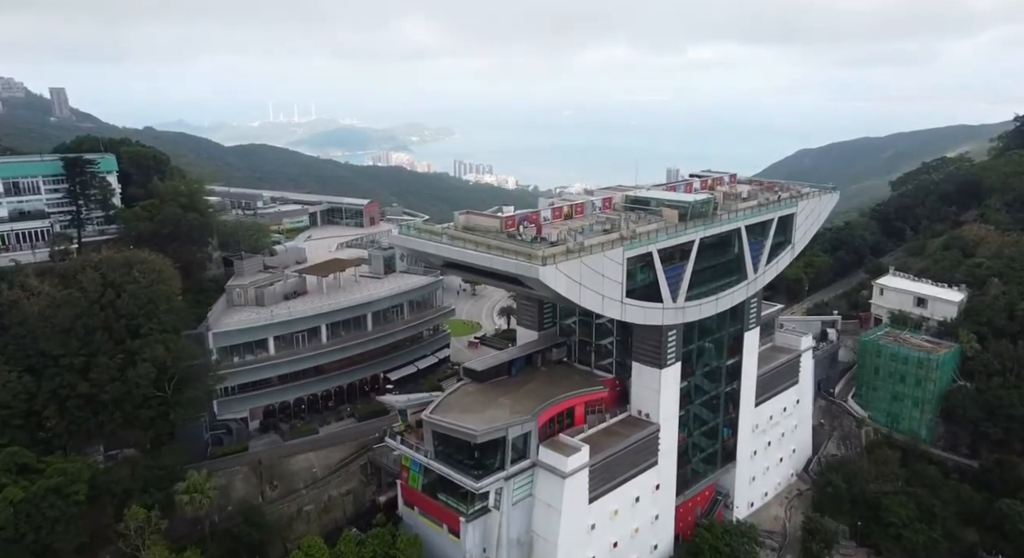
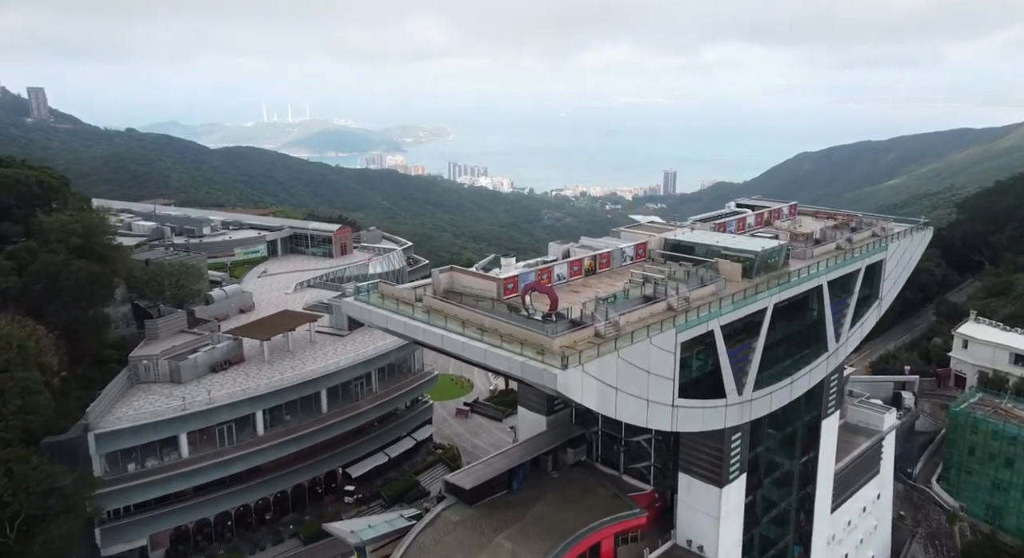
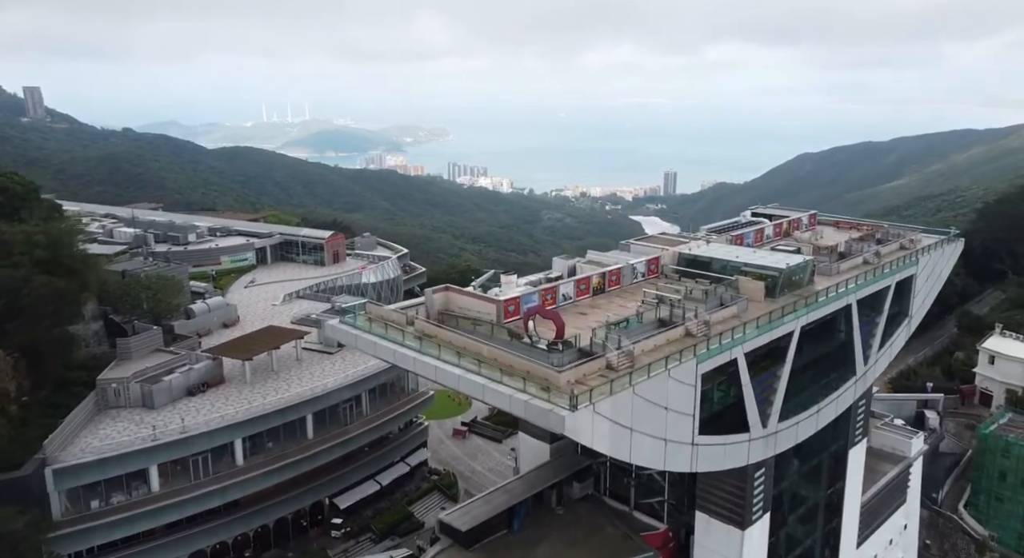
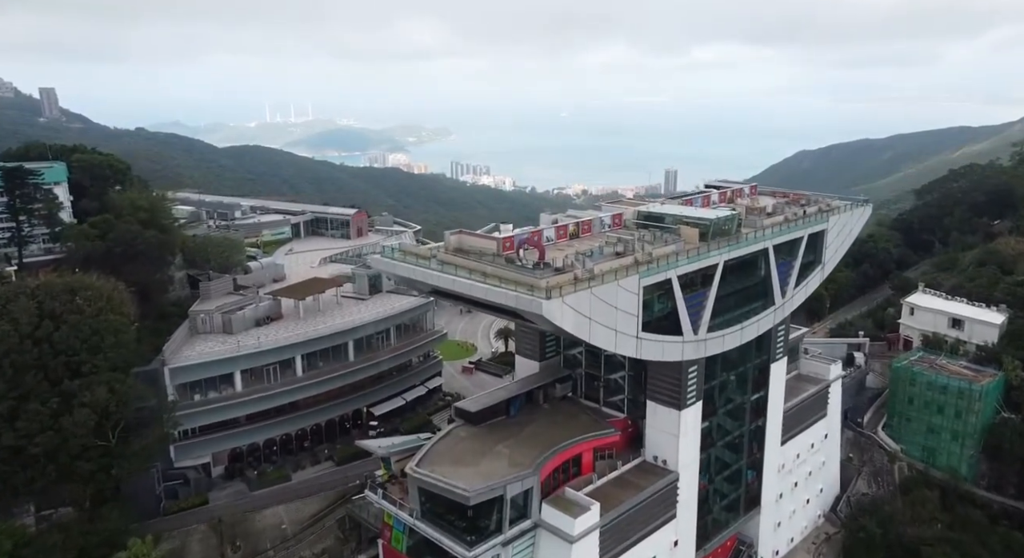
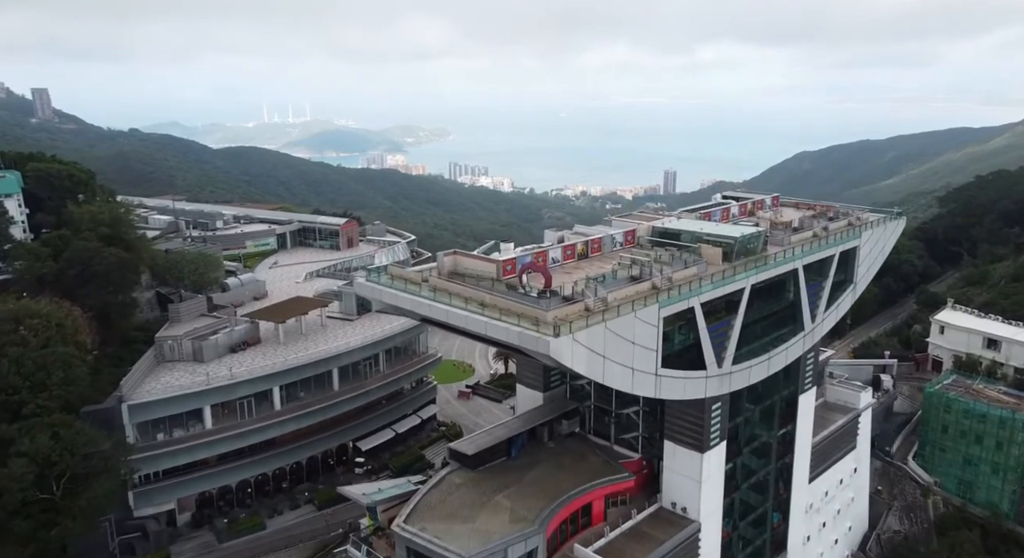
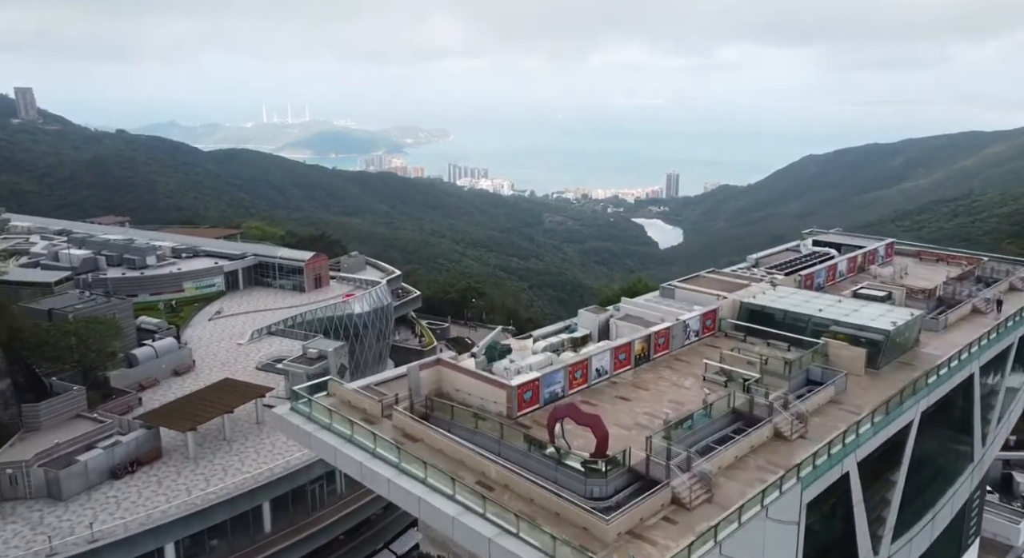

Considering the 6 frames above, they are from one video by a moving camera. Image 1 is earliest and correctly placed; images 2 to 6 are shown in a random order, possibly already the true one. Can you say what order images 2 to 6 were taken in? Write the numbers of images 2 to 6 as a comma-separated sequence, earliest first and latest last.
4, 5, 2, 3, 6
